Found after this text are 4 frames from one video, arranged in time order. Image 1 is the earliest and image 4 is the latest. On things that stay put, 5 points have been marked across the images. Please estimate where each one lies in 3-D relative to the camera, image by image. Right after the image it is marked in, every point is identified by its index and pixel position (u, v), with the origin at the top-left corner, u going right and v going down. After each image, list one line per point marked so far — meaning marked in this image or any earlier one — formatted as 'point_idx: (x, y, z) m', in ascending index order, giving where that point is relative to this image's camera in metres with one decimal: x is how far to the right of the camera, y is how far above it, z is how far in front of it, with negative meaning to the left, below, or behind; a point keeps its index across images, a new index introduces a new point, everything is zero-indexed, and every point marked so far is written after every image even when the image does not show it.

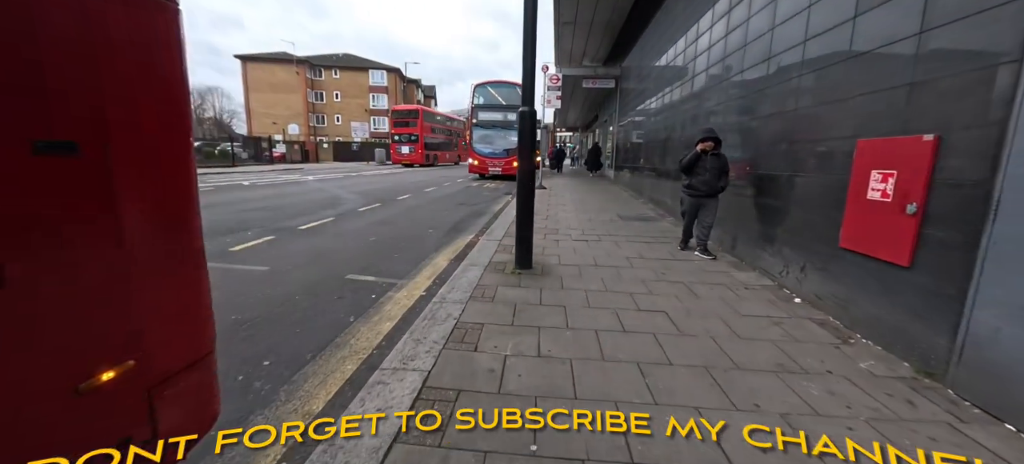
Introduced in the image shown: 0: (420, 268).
0: (-1.2, -0.5, +4.6) m
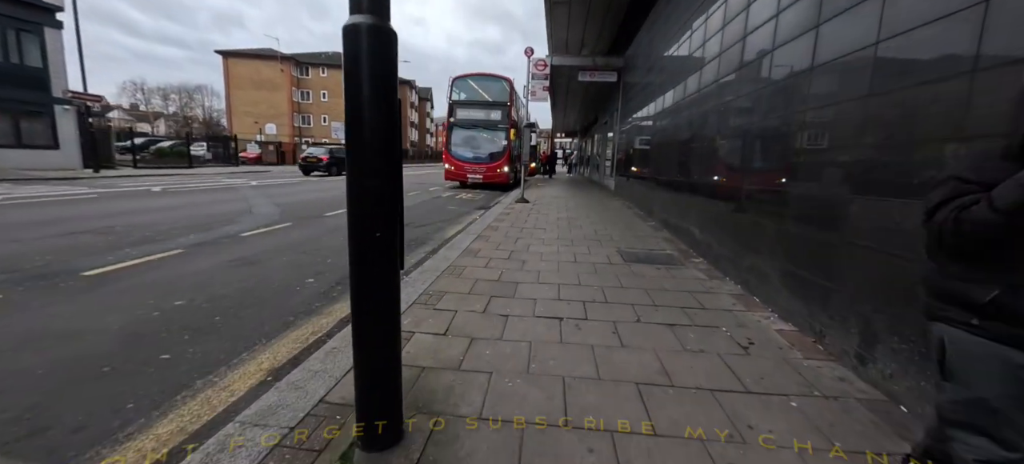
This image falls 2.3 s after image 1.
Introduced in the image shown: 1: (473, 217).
0: (-1.9, -1.0, +2.0) m
1: (-0.9, +0.4, +8.7) m
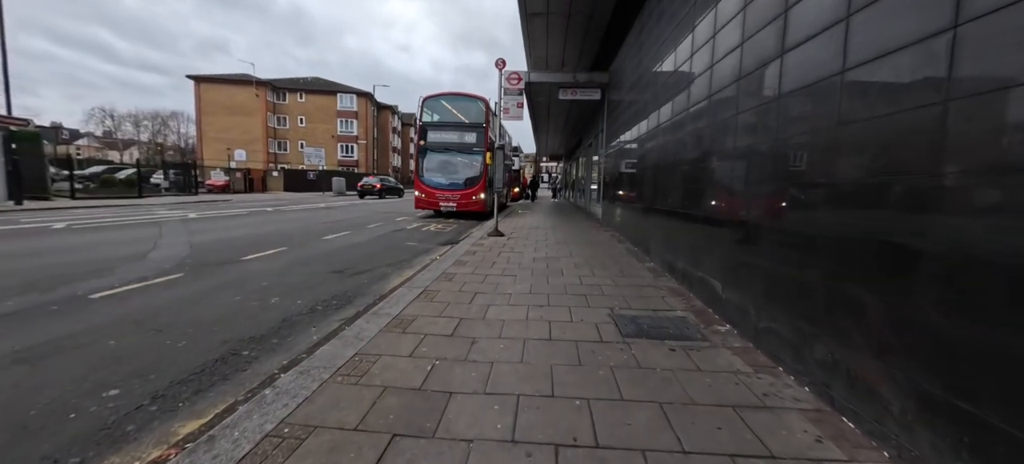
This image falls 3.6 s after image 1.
0: (-2.3, -1.4, +0.4) m
1: (-1.5, -0.4, +7.2) m
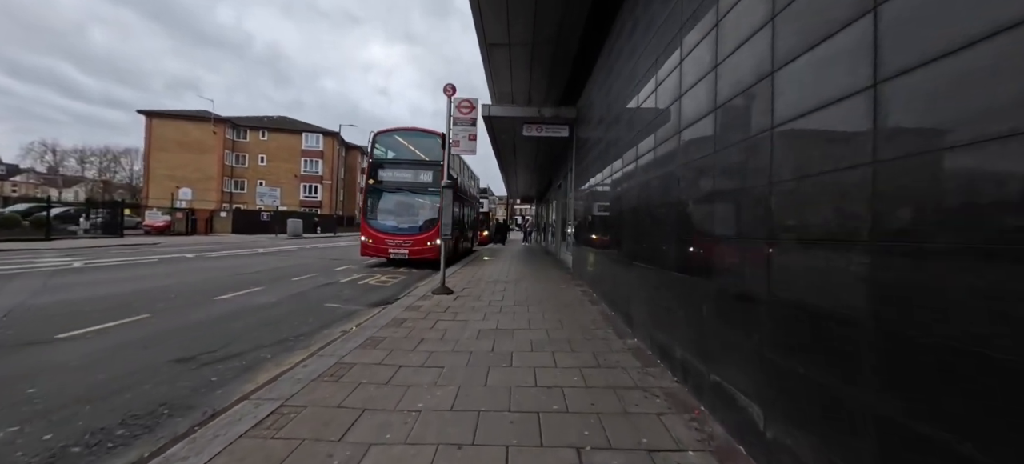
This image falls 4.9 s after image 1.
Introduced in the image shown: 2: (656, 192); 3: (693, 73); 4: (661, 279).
0: (-2.7, -1.5, -1.4) m
1: (-2.3, -1.3, +5.5) m
2: (+2.1, +0.6, +5.0) m
3: (+2.1, +1.7, +4.0) m
4: (+2.0, -0.6, +4.5) m
